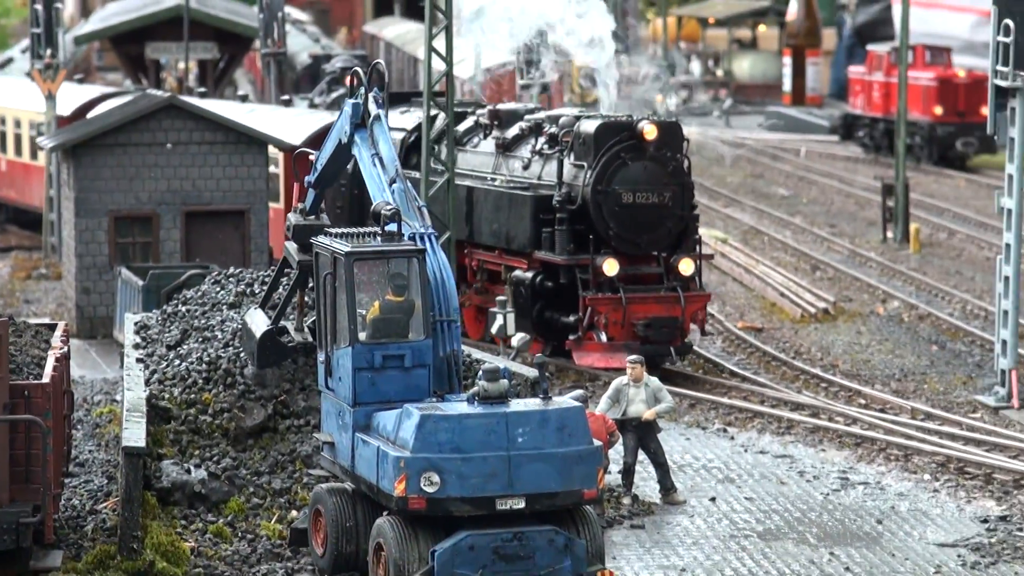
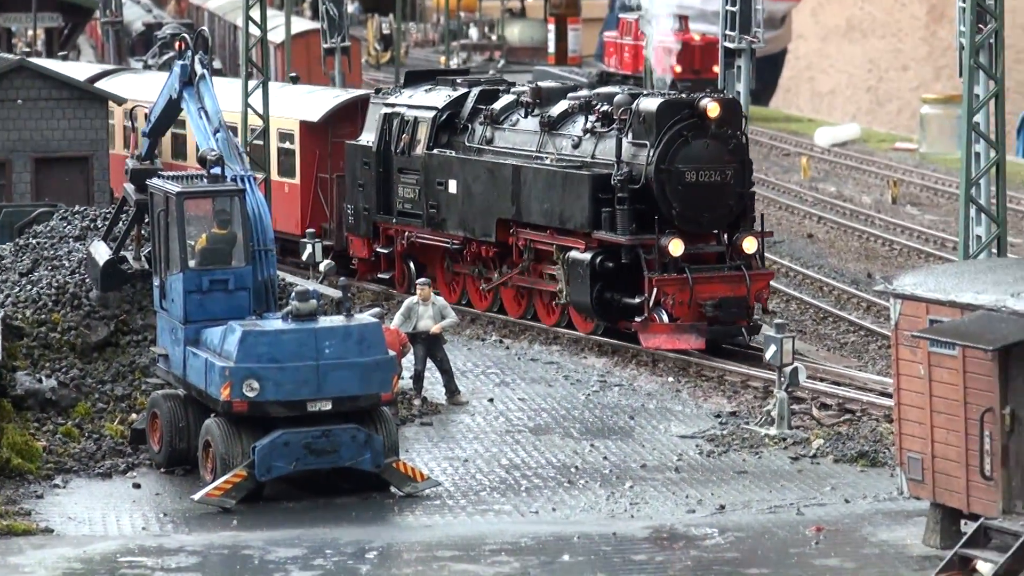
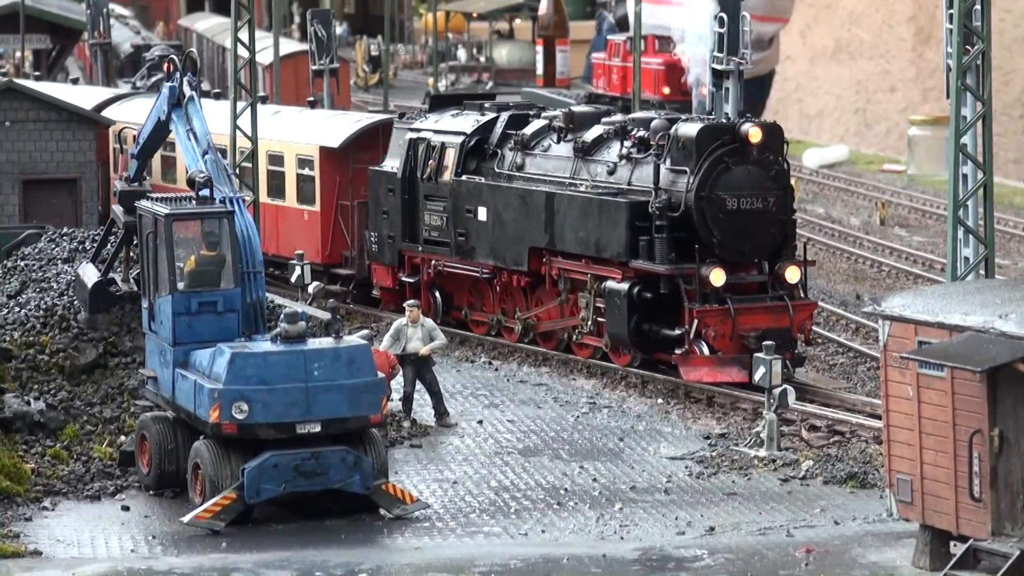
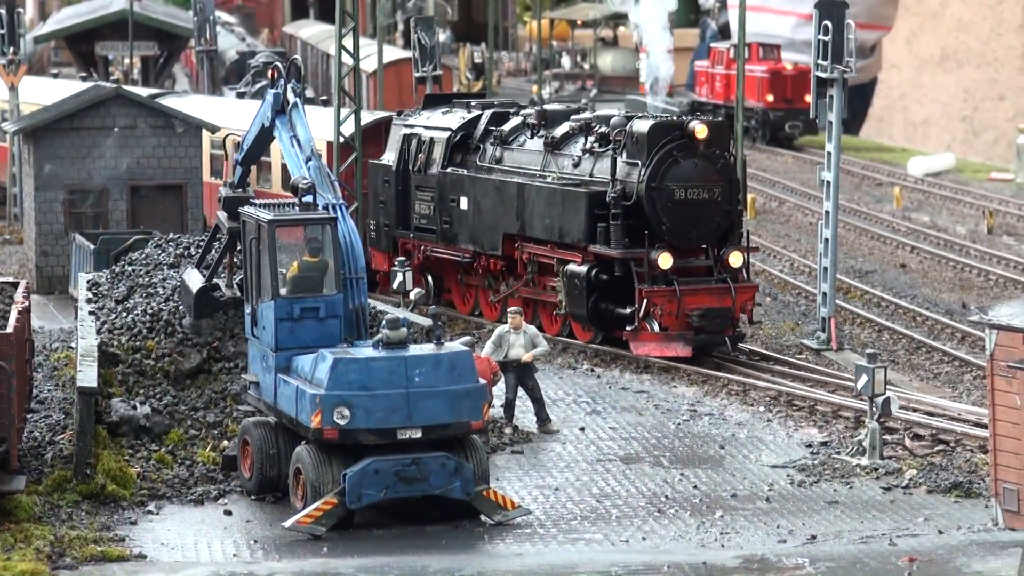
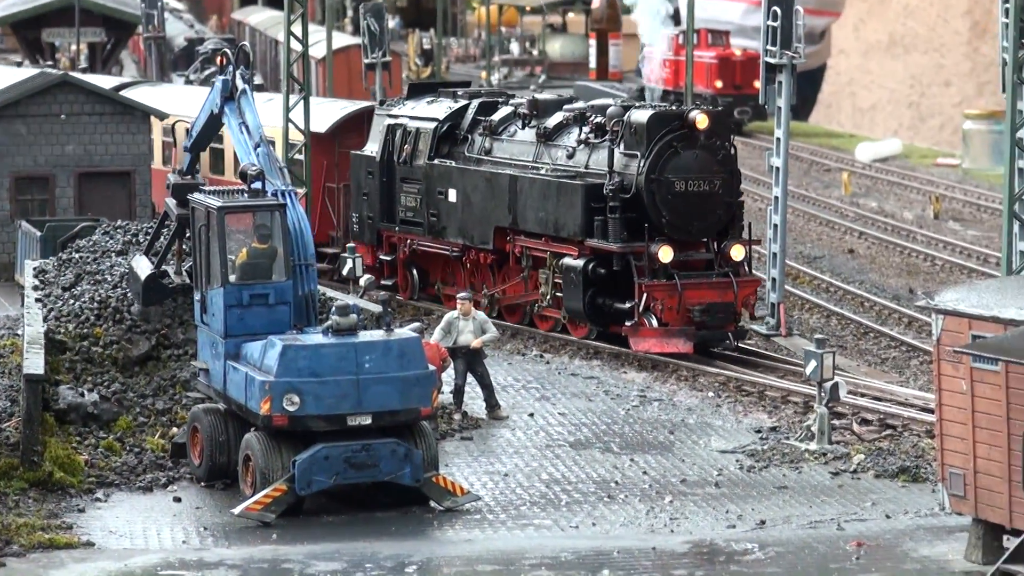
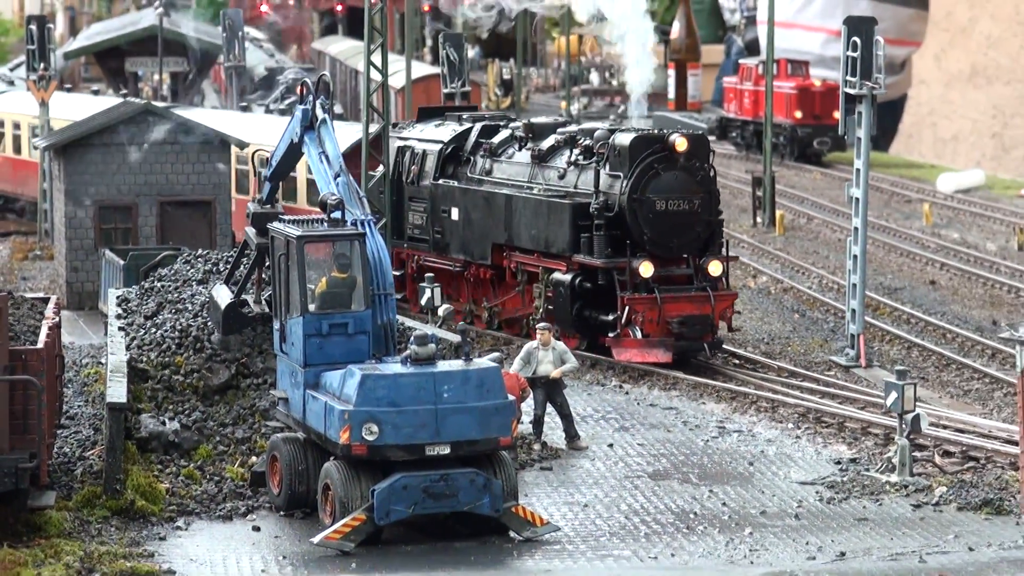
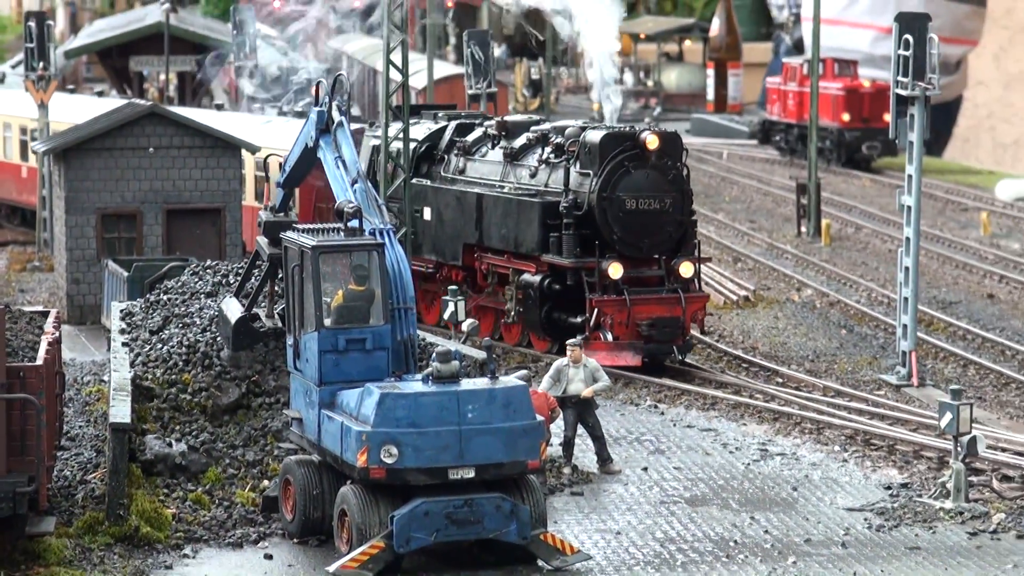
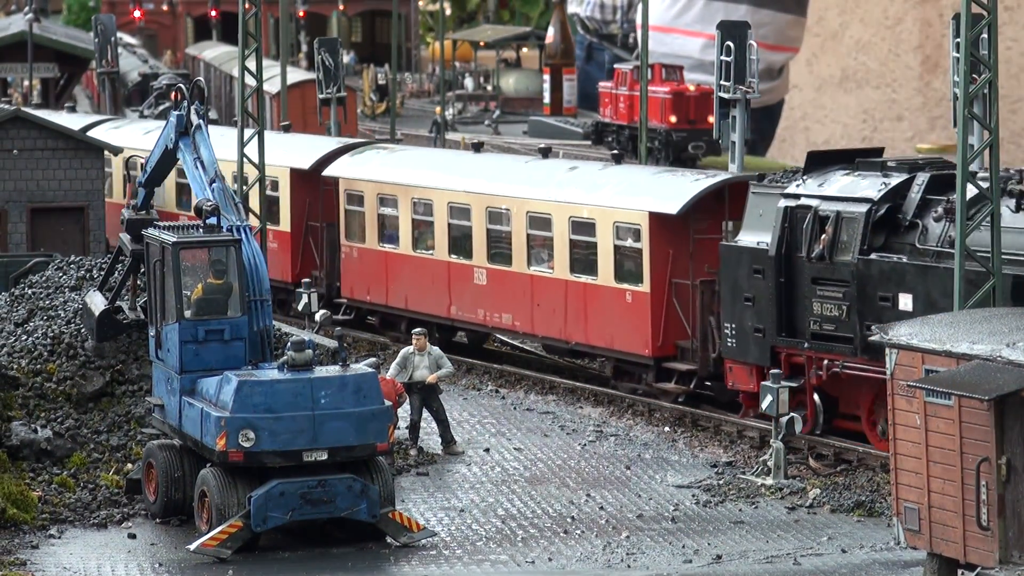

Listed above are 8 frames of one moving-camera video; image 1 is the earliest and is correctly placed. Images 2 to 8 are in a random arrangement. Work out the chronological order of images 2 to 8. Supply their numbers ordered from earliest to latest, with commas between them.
7, 6, 4, 5, 2, 3, 8
